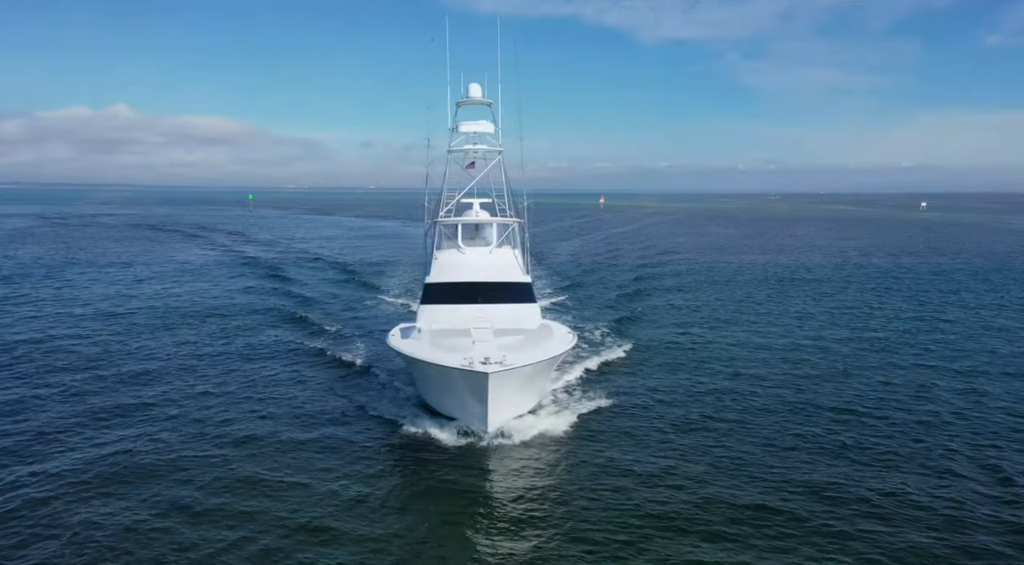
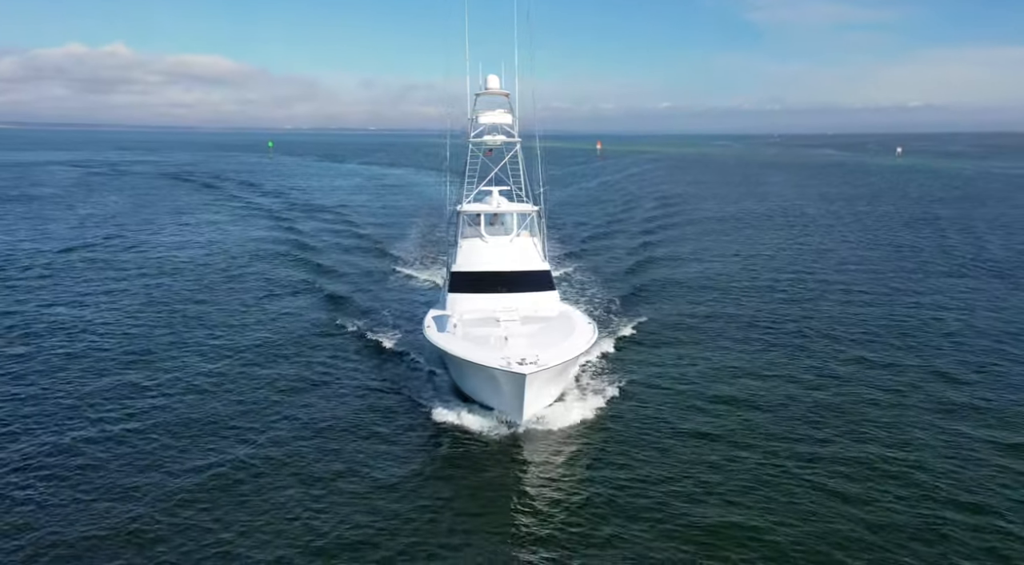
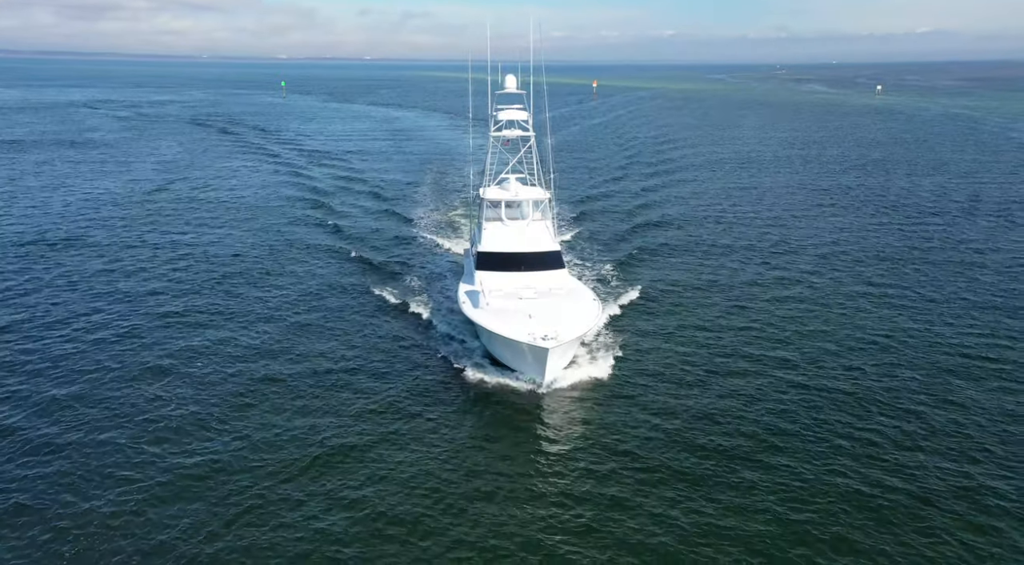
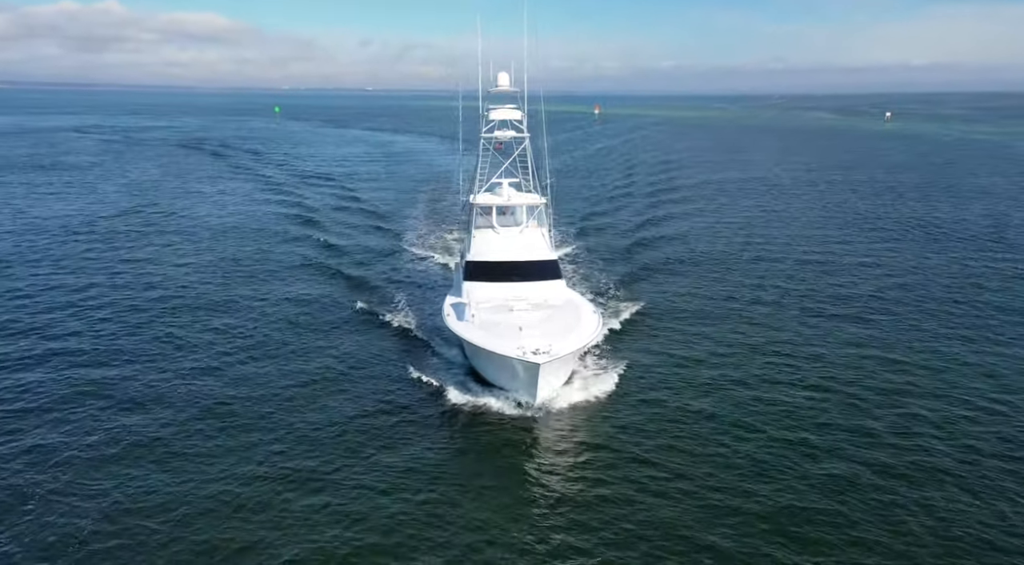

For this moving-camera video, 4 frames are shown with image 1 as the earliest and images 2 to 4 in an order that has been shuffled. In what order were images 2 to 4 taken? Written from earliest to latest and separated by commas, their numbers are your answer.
2, 4, 3
